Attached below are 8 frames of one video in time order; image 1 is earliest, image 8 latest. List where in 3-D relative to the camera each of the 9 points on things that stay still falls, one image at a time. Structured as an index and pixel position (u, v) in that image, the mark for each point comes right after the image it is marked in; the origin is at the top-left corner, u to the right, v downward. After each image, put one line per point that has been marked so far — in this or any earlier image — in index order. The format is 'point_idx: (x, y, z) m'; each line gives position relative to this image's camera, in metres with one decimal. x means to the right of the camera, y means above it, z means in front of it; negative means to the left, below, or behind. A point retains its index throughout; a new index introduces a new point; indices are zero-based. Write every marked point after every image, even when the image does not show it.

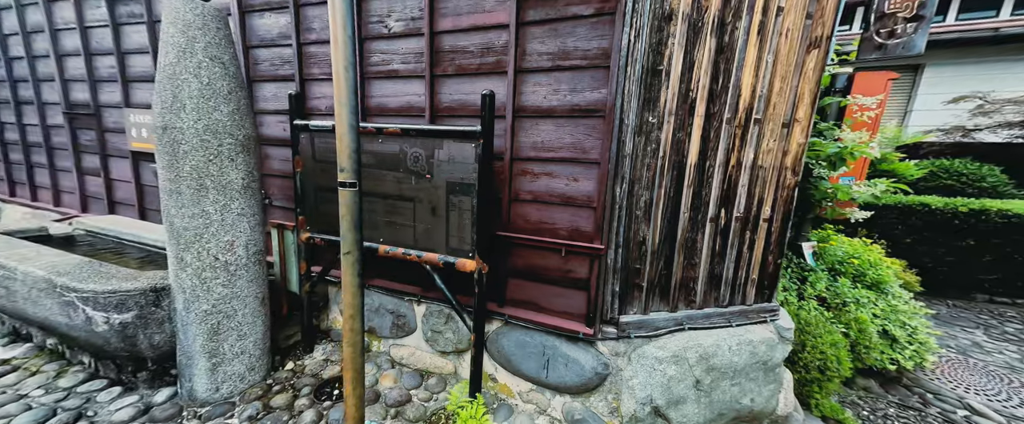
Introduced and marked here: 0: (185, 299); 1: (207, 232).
0: (-2.1, -0.5, +2.0) m
1: (-1.9, -0.1, +2.0) m
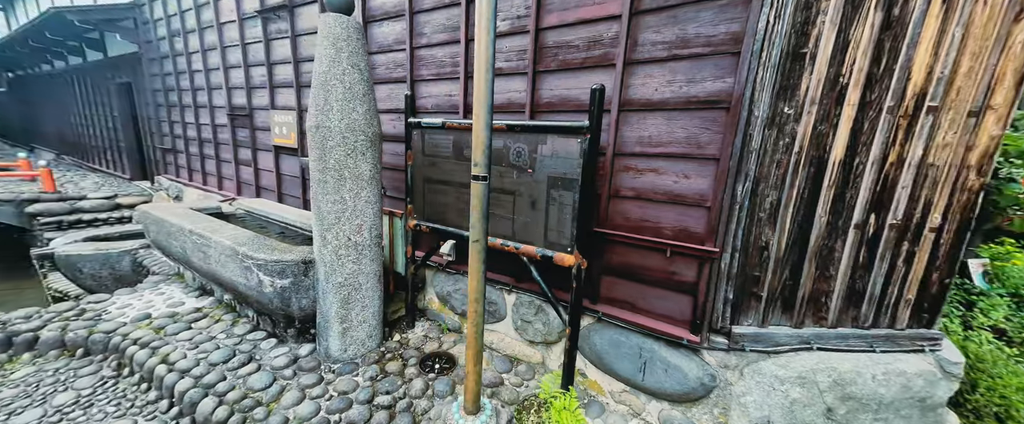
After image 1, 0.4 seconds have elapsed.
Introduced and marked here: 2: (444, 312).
0: (-1.4, -0.4, +2.4) m
1: (-1.2, 0.0, +2.3) m
2: (-0.7, -0.9, +3.0) m
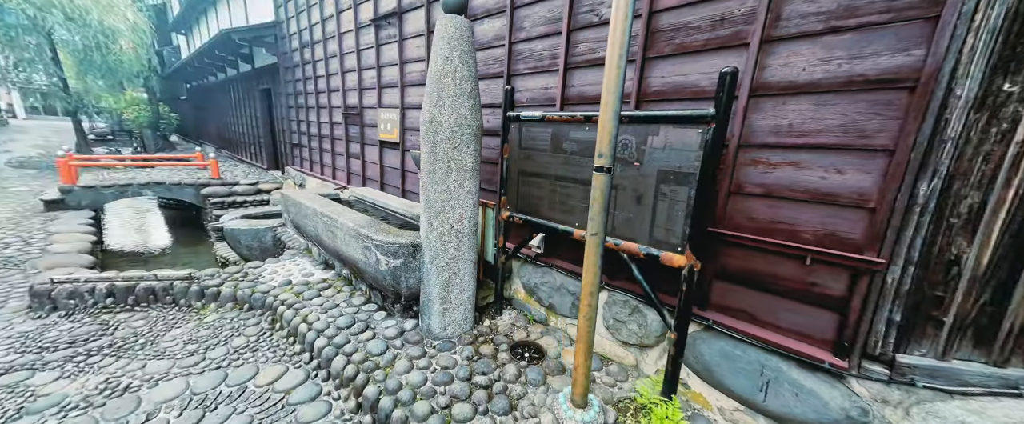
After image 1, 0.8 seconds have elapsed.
0: (-0.7, -0.4, +2.6) m
1: (-0.5, +0.1, +2.5) m
2: (+0.2, -0.9, +3.0) m
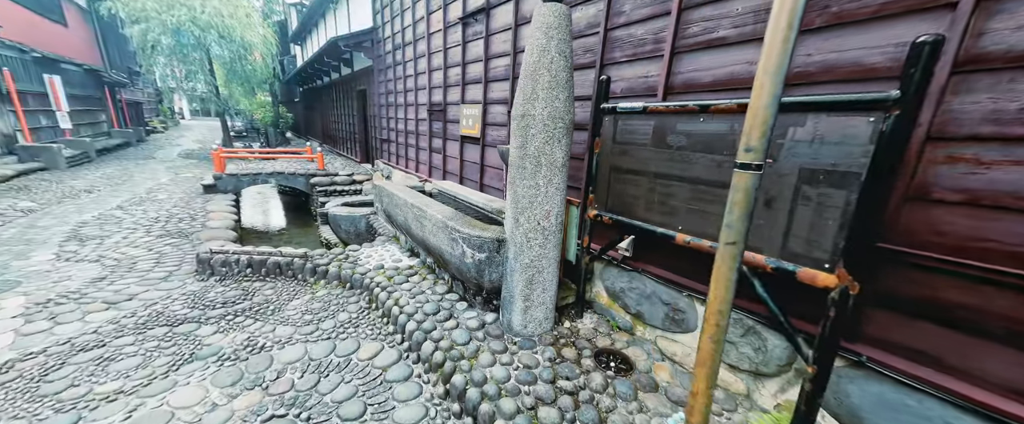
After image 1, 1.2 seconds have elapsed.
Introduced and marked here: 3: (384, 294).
0: (0.0, -0.3, +2.6) m
1: (+0.2, +0.1, +2.4) m
2: (+0.9, -0.9, +2.8) m
3: (-1.3, -0.8, +3.3) m
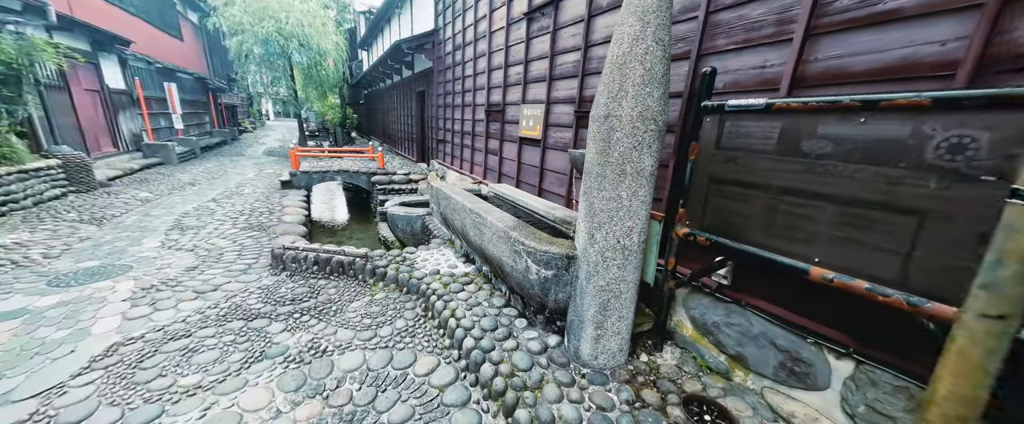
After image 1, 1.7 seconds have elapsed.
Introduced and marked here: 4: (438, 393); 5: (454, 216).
0: (+0.5, -0.4, +2.3) m
1: (+0.7, 0.0, +2.1) m
2: (+1.4, -1.0, +2.4) m
3: (-0.7, -0.9, +3.2) m
4: (-0.5, -1.3, +2.3) m
5: (-0.8, 0.0, +4.1) m
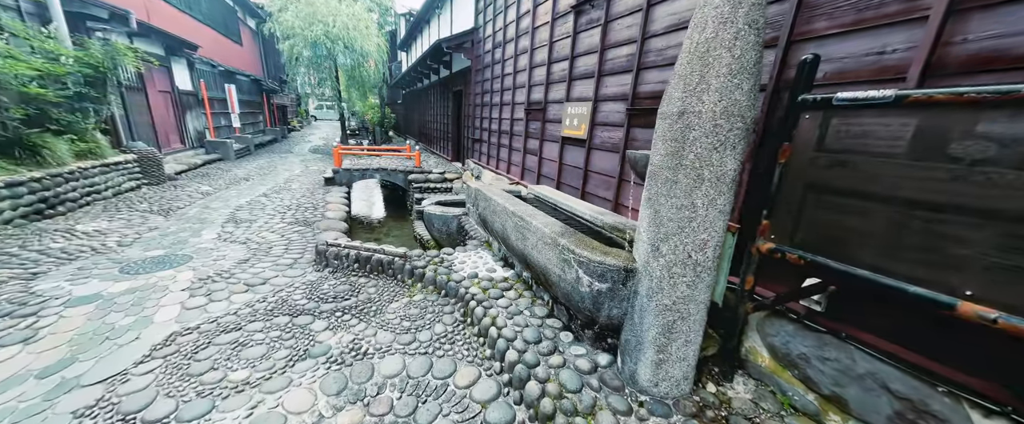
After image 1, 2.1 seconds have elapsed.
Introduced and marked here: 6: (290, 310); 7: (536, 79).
0: (+0.9, -0.5, +2.0) m
1: (+1.0, -0.1, +1.8) m
2: (+1.7, -1.1, +2.1) m
3: (-0.3, -0.9, +3.0) m
4: (-0.2, -1.4, +2.2) m
5: (-0.2, -0.1, +4.0) m
6: (-2.3, -1.0, +3.2) m
7: (+0.4, +2.3, +5.5) m
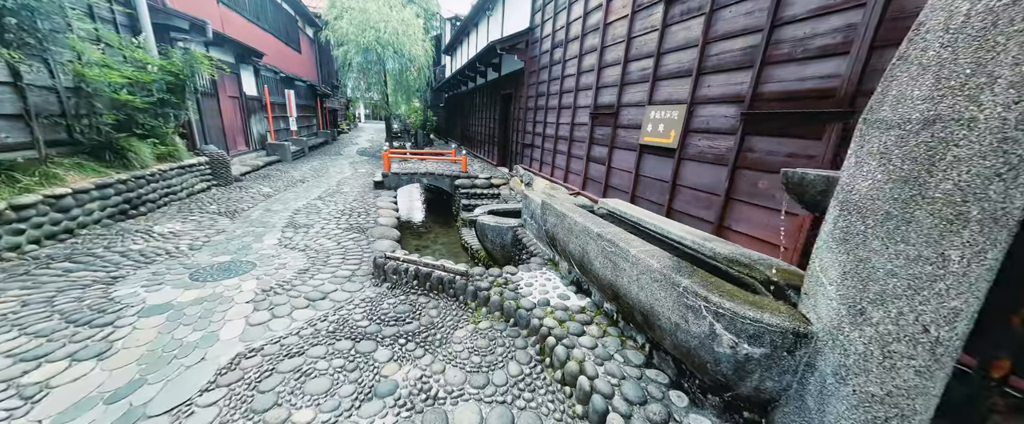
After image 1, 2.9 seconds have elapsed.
0: (+1.5, -0.7, +1.4) m
1: (+1.6, -0.3, +1.3) m
2: (+2.4, -1.3, +1.4) m
3: (+0.4, -1.1, +2.6) m
4: (+0.4, -1.5, +1.7) m
5: (+0.6, -0.3, +3.5) m
6: (-1.5, -1.1, +3.0) m
7: (+1.5, +2.1, +5.0) m
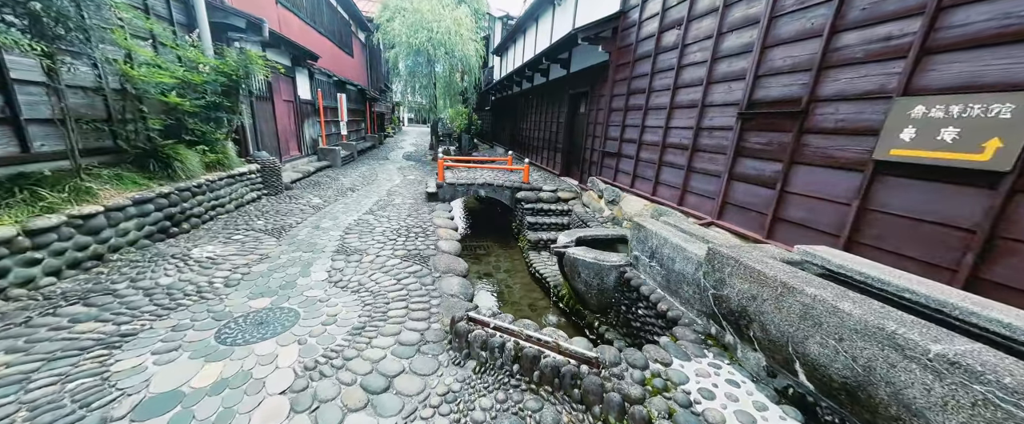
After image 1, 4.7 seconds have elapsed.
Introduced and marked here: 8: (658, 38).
0: (+2.4, -1.1, -0.1) m
1: (+2.6, -0.7, -0.3) m
2: (+3.3, -1.8, -0.3) m
3: (+1.5, -1.5, +1.1) m
4: (+1.4, -2.0, +0.3) m
5: (+1.8, -0.7, +2.0) m
6: (-0.4, -1.5, +1.7) m
7: (+2.9, +1.6, +3.4) m
8: (+2.5, +3.0, +5.5) m
